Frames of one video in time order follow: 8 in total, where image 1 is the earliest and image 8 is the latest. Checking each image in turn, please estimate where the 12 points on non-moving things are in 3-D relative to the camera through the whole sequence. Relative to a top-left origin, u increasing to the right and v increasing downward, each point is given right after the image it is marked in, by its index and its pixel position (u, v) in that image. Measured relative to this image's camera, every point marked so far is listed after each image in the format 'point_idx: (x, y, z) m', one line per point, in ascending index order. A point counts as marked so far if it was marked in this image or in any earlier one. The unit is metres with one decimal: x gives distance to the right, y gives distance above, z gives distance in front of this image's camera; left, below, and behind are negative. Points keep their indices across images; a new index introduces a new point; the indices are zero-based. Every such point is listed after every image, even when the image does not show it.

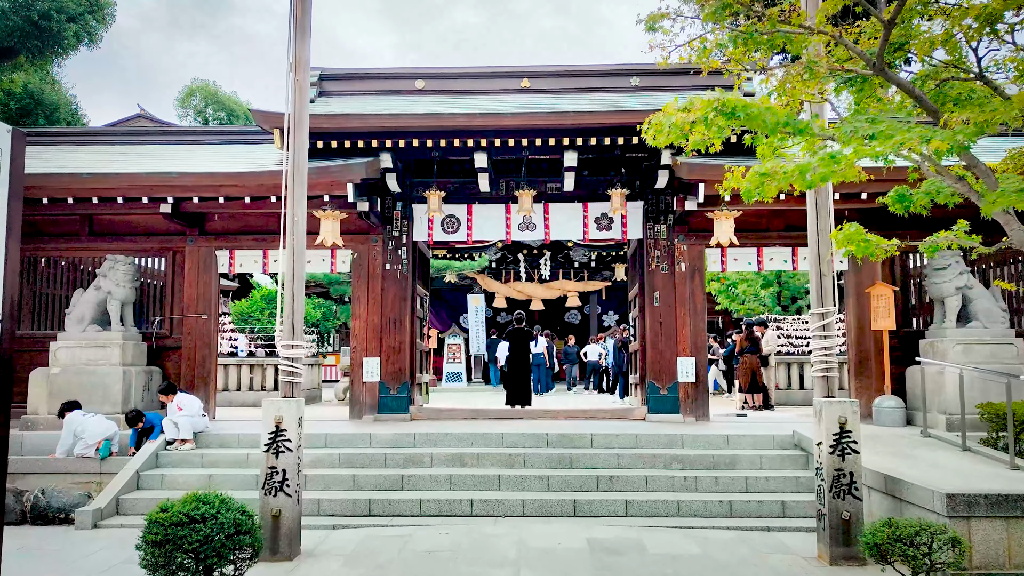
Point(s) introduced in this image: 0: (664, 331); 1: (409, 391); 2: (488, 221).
0: (+1.3, -0.4, +9.2) m
1: (-0.9, -0.9, +9.4) m
2: (-0.2, +0.6, +9.4) m
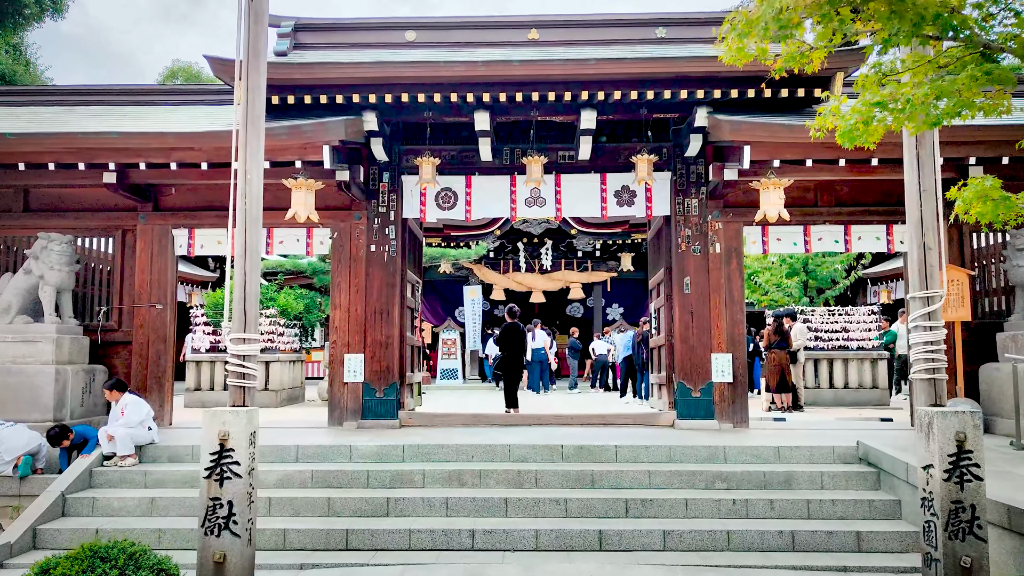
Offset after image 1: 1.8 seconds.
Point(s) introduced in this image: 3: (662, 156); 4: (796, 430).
0: (+1.3, -0.3, +7.9) m
1: (-0.8, -0.8, +8.0) m
2: (-0.2, +0.7, +8.1) m
3: (+1.1, +1.0, +8.1) m
4: (+2.0, -1.0, +7.5) m
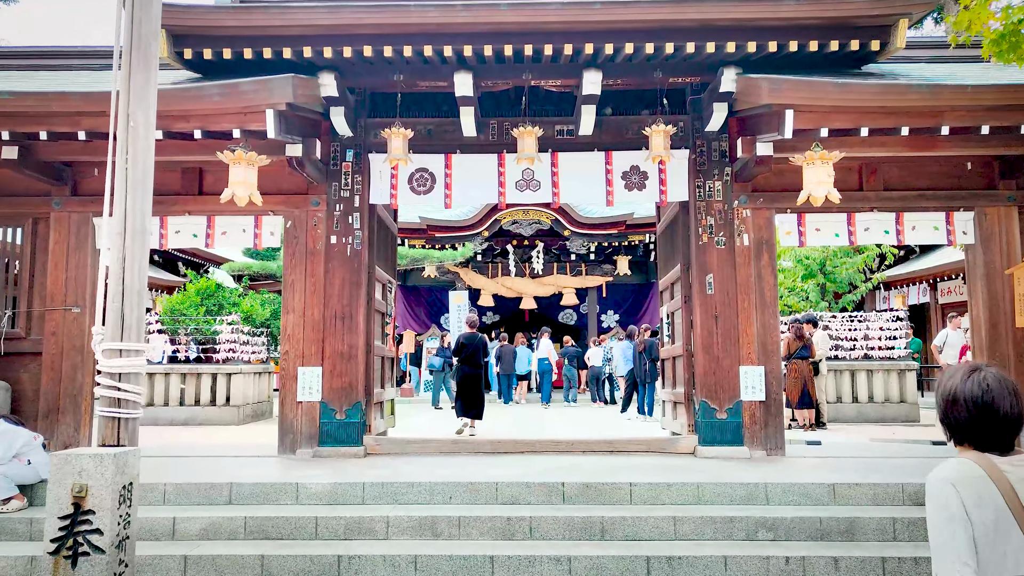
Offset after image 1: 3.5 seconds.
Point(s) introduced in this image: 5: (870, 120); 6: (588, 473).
0: (+1.3, -0.3, +6.5) m
1: (-0.9, -0.8, +6.7) m
2: (-0.3, +0.7, +6.8) m
3: (+1.1, +1.0, +6.8) m
4: (+1.9, -1.0, +6.2) m
5: (+1.9, +0.9, +5.6) m
6: (+0.4, -1.0, +5.7) m
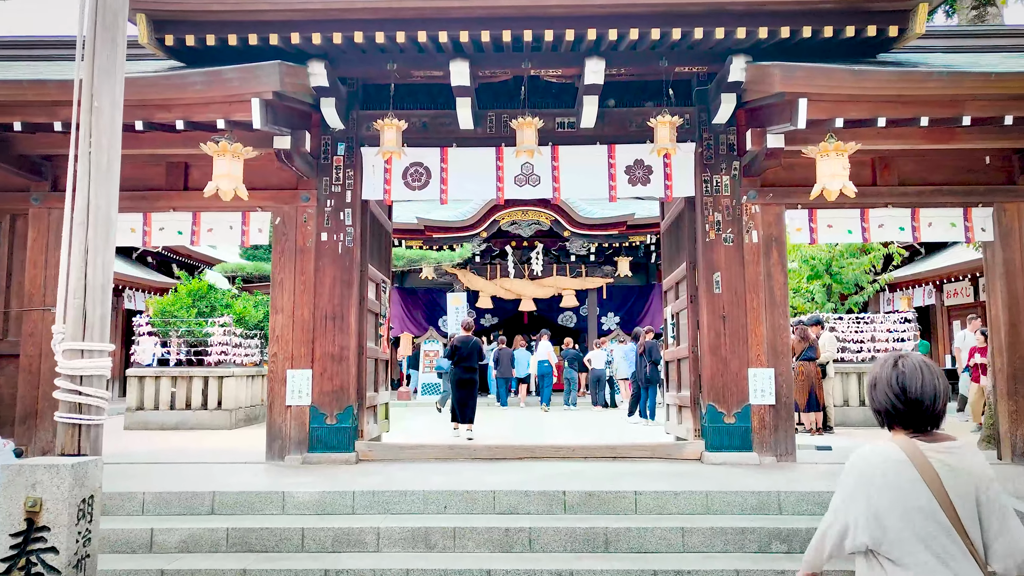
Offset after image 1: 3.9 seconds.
0: (+1.3, -0.2, +6.3) m
1: (-0.9, -0.8, +6.4) m
2: (-0.3, +0.7, +6.5) m
3: (+1.0, +1.0, +6.5) m
4: (+1.9, -1.0, +6.0) m
5: (+1.9, +0.9, +5.3) m
6: (+0.4, -1.0, +5.4) m
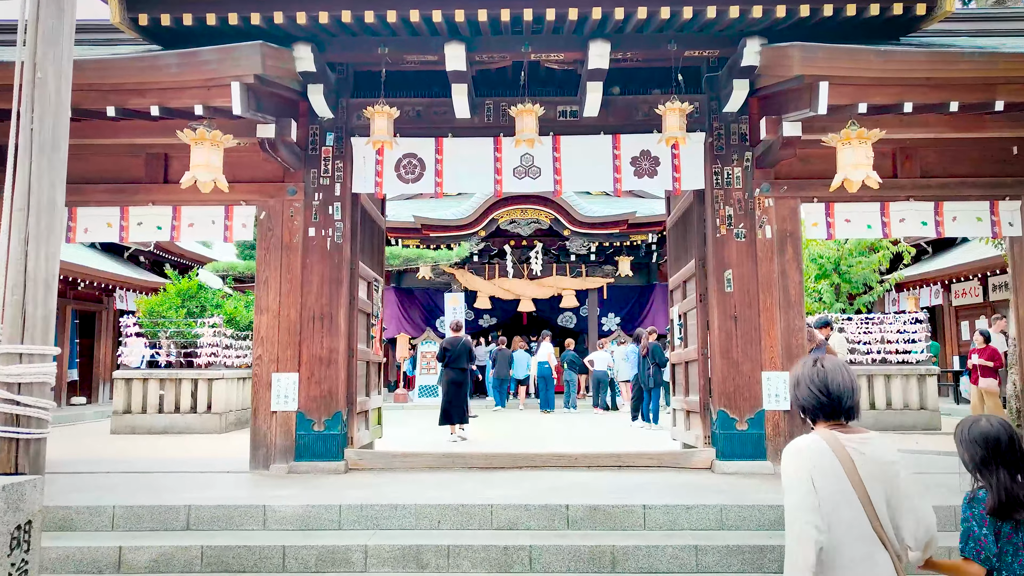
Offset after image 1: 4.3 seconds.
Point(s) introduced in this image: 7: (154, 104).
0: (+1.3, -0.2, +5.9) m
1: (-0.9, -0.8, +6.0) m
2: (-0.3, +0.7, +6.1) m
3: (+1.0, +1.0, +6.2) m
4: (+1.9, -1.0, +5.6) m
5: (+1.9, +0.9, +5.0) m
6: (+0.4, -1.0, +5.0) m
7: (-1.7, +0.9, +5.2) m
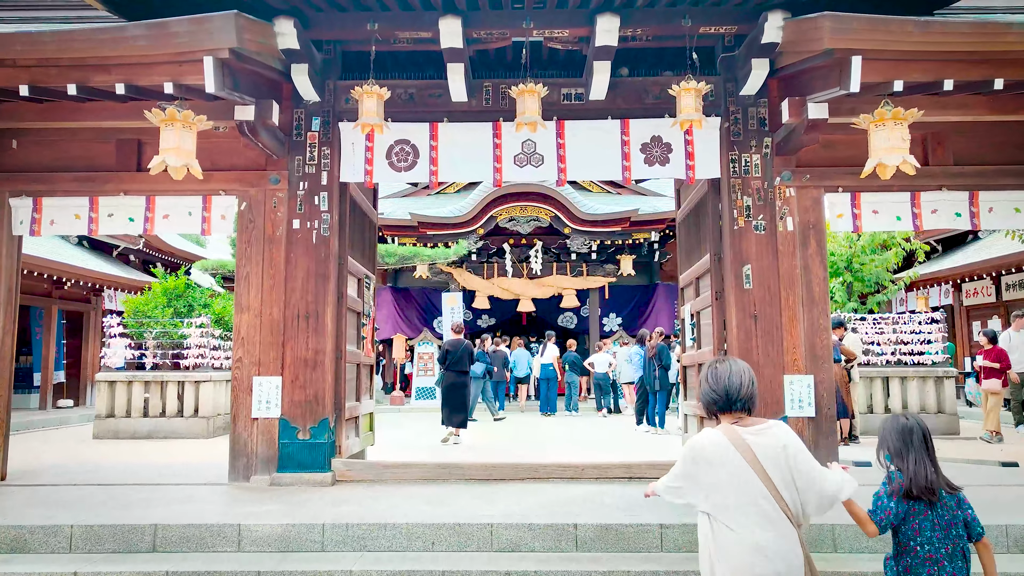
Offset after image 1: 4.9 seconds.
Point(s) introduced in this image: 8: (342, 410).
0: (+1.3, -0.2, +5.4) m
1: (-0.9, -0.7, +5.6) m
2: (-0.3, +0.7, +5.7) m
3: (+1.0, +1.0, +5.7) m
4: (+1.9, -1.0, +5.1) m
5: (+1.9, +0.9, +4.5) m
6: (+0.4, -0.9, +4.6) m
7: (-1.7, +0.9, +4.7) m
8: (-0.9, -0.7, +5.8) m
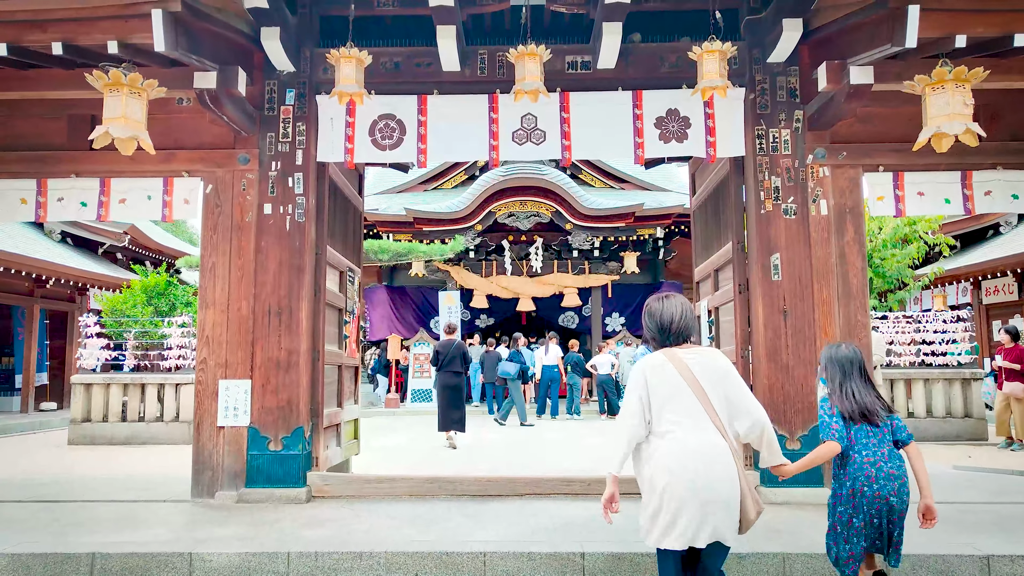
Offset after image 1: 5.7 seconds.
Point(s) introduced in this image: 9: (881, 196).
0: (+1.2, -0.2, +4.8) m
1: (-0.9, -0.7, +4.9) m
2: (-0.3, +0.8, +5.0) m
3: (+1.0, +1.1, +5.1) m
4: (+1.9, -0.9, +4.5) m
5: (+1.9, +1.0, +3.9) m
6: (+0.4, -0.9, +3.9) m
7: (-1.7, +0.9, +4.1) m
8: (-0.9, -0.6, +5.2) m
9: (+1.7, +0.4, +5.1) m
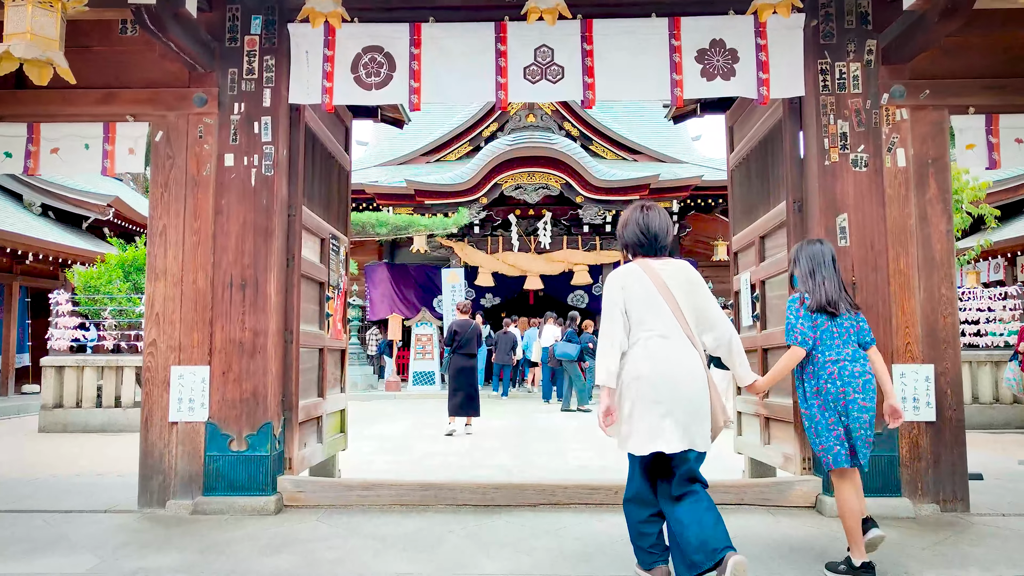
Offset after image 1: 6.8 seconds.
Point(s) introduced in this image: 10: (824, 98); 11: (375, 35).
0: (+1.3, -0.1, +4.0) m
1: (-0.9, -0.6, +4.1) m
2: (-0.2, +0.9, +4.2) m
3: (+1.1, +1.2, +4.2) m
4: (+1.9, -0.8, +3.7) m
5: (+1.9, +1.1, +3.0) m
6: (+0.4, -0.8, +3.1) m
7: (-1.7, +1.0, +3.2) m
8: (-0.9, -0.5, +4.3) m
9: (+1.8, +0.6, +4.2) m
10: (+1.2, +0.7, +4.1) m
11: (-0.5, +1.0, +4.2) m
